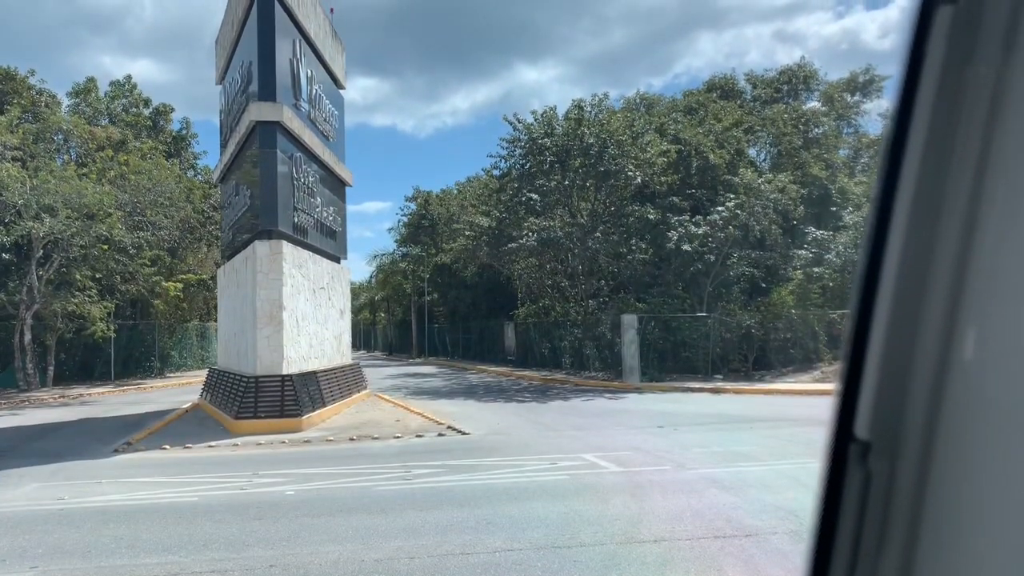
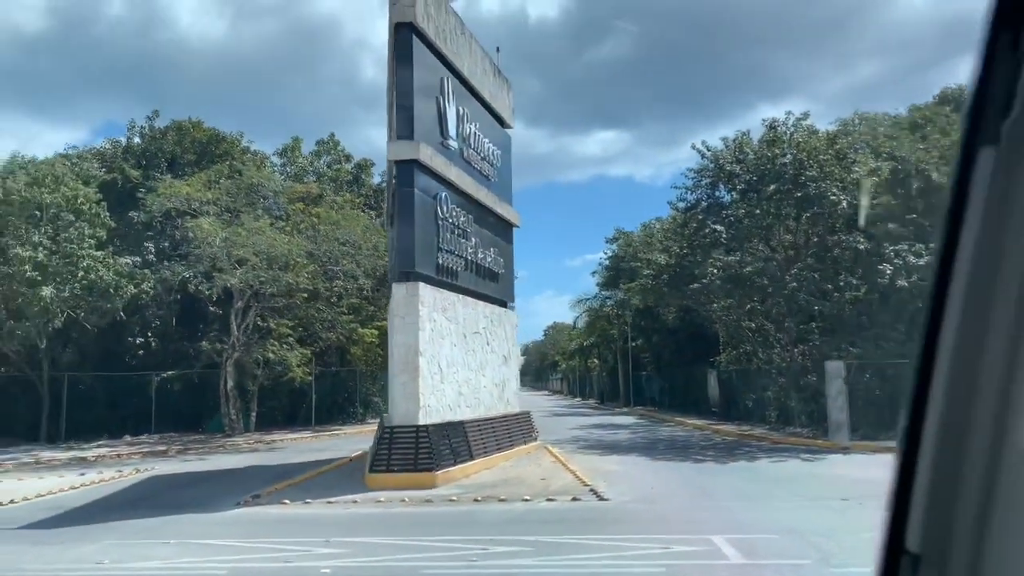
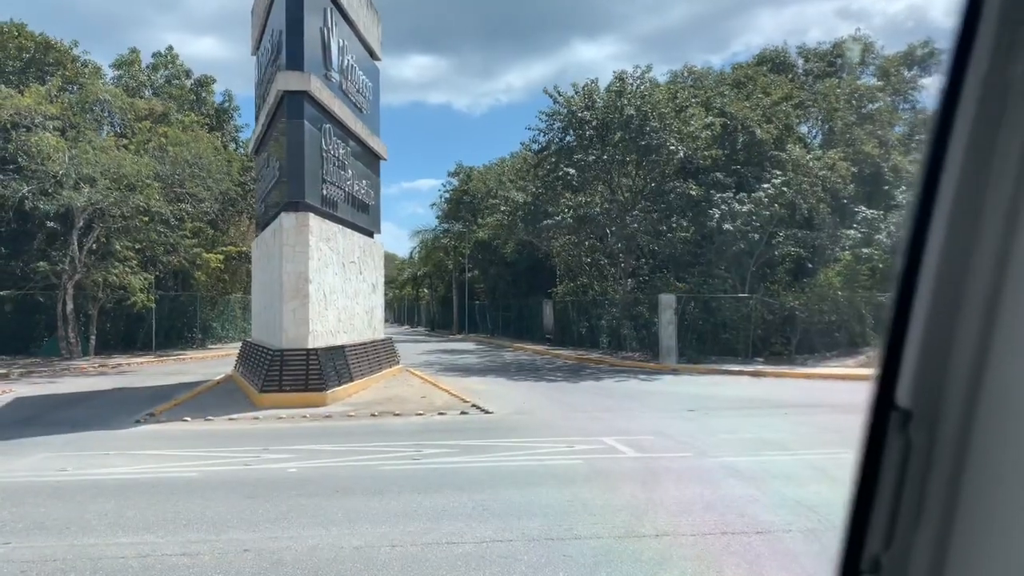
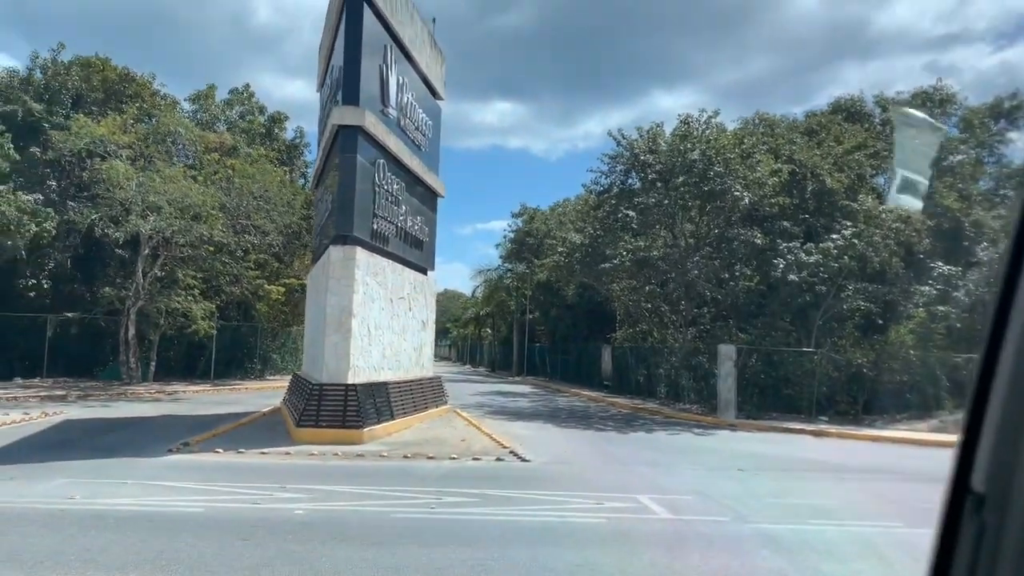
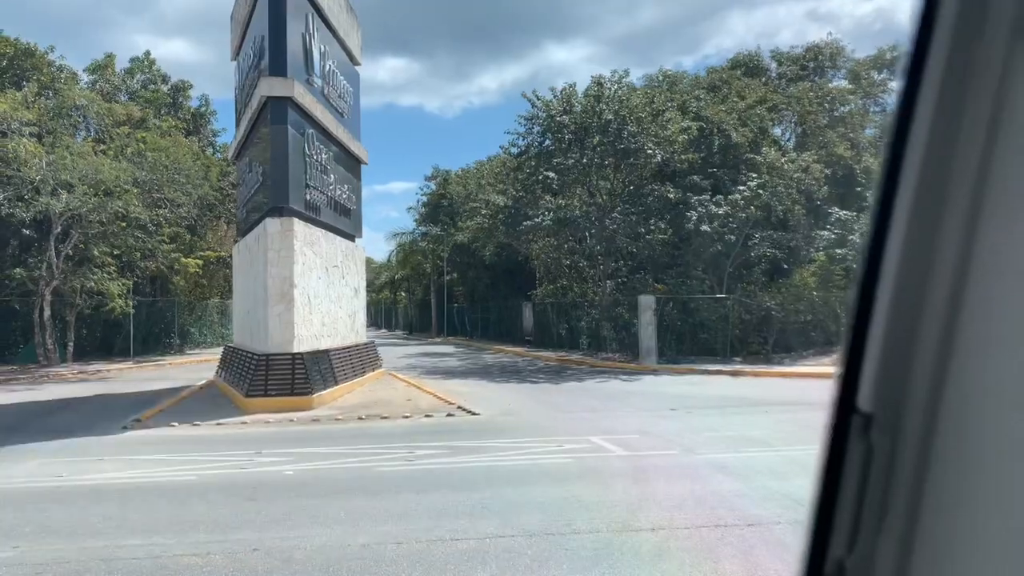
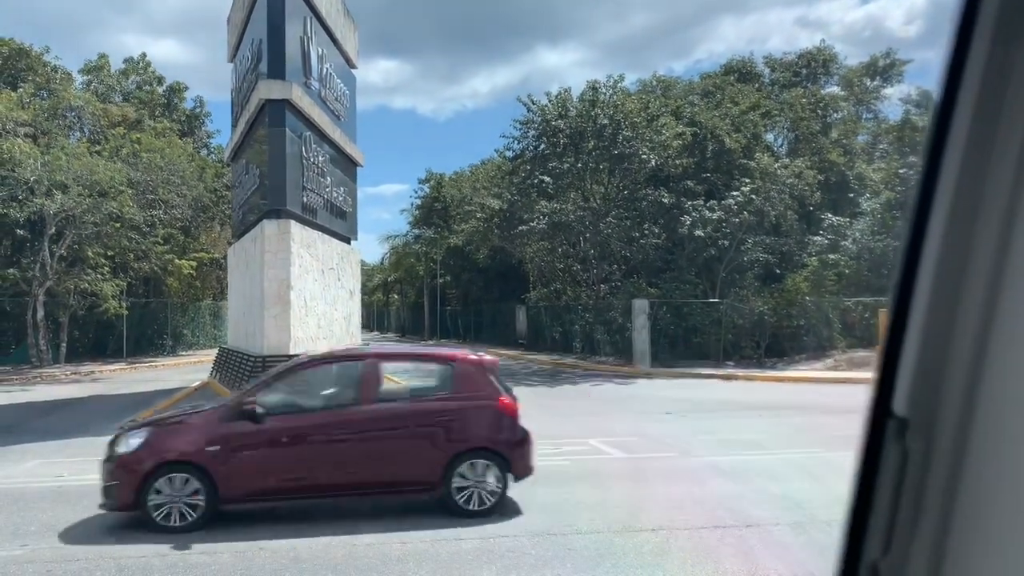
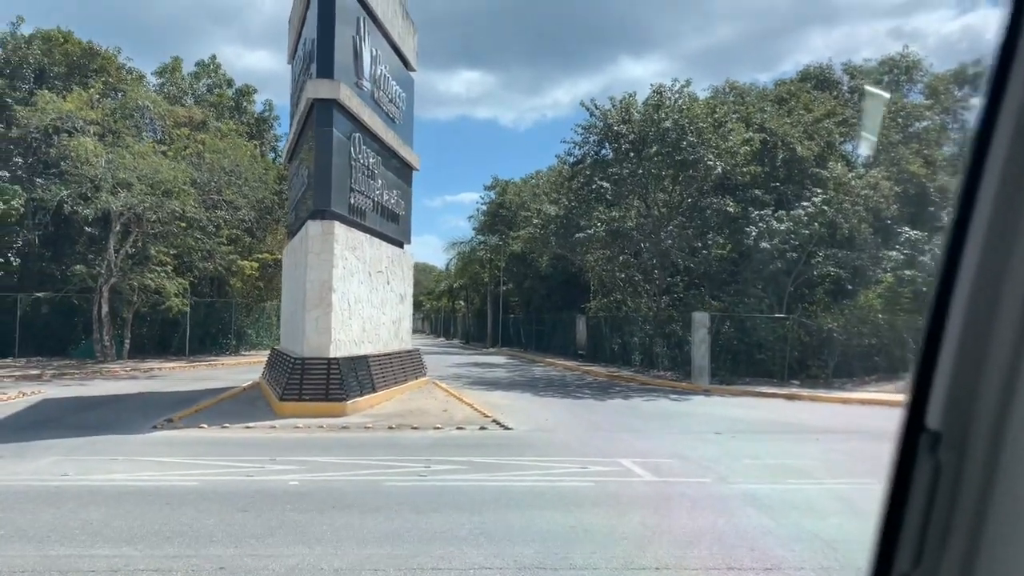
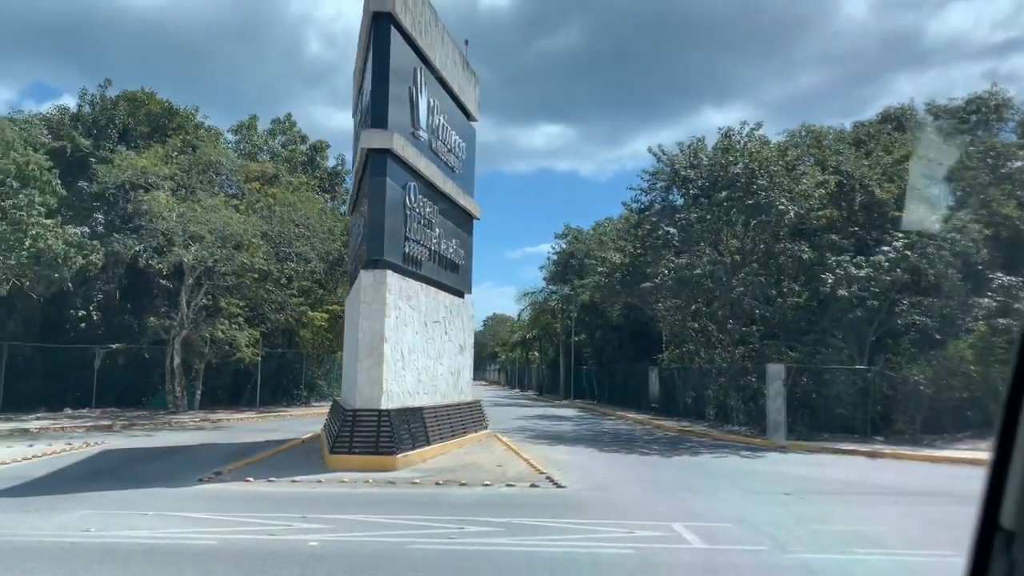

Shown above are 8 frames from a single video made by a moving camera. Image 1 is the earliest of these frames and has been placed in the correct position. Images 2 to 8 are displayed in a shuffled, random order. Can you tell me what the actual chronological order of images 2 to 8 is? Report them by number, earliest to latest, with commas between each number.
6, 5, 3, 7, 4, 8, 2
